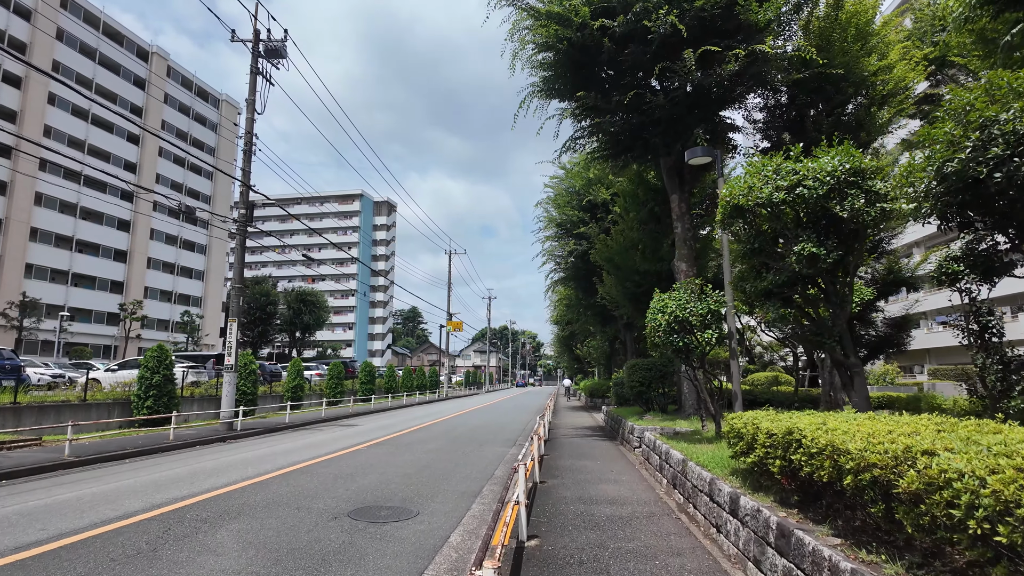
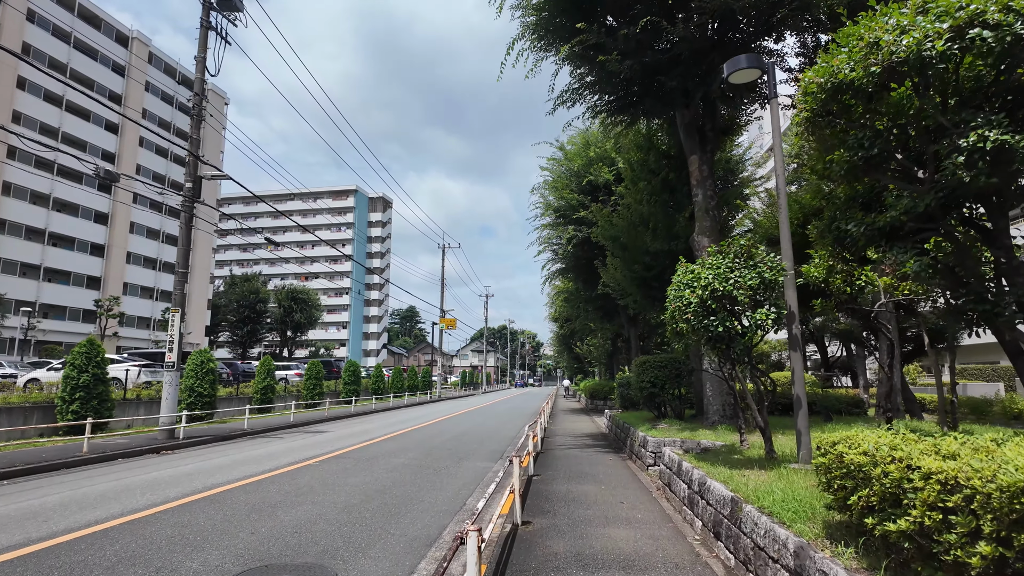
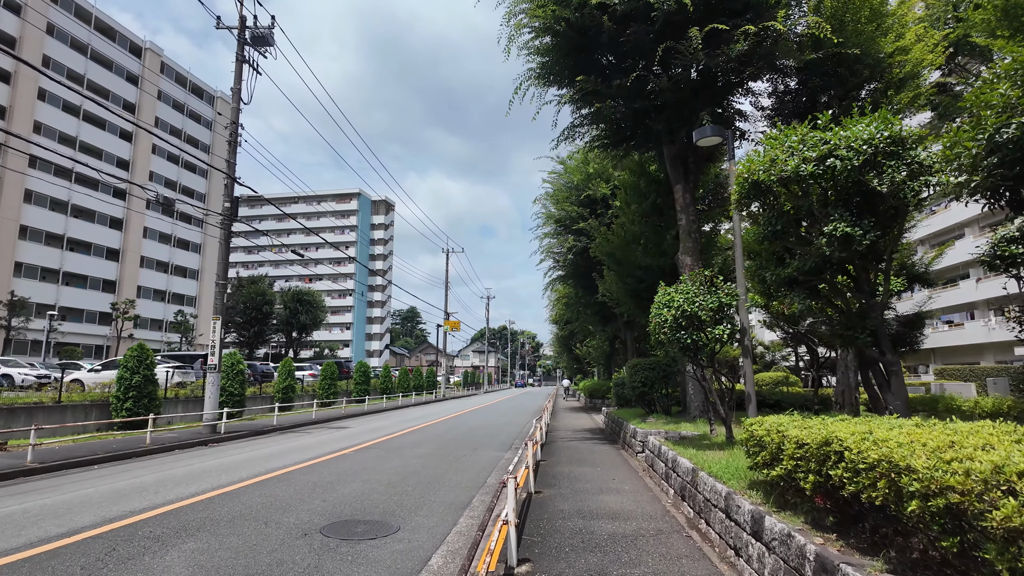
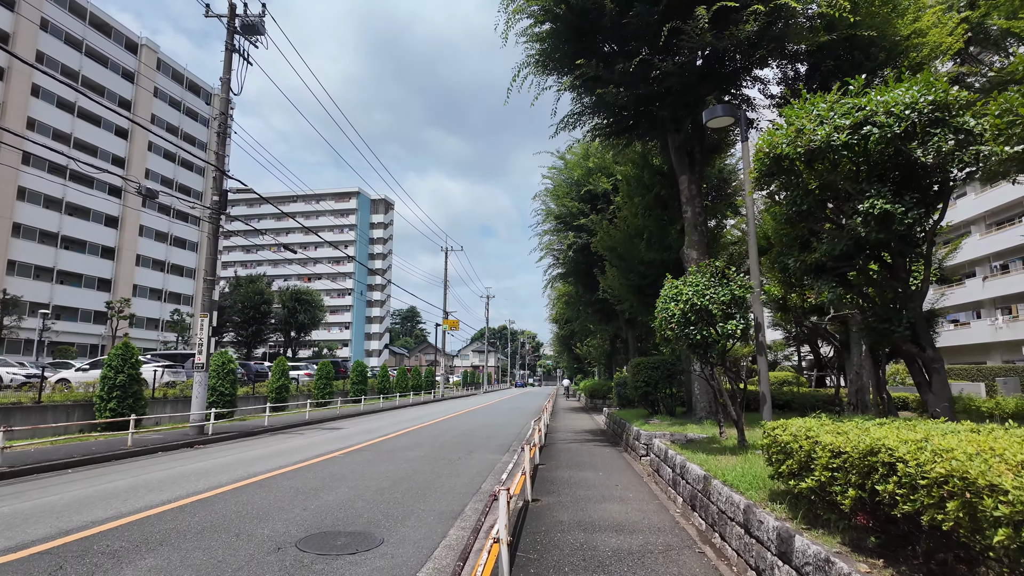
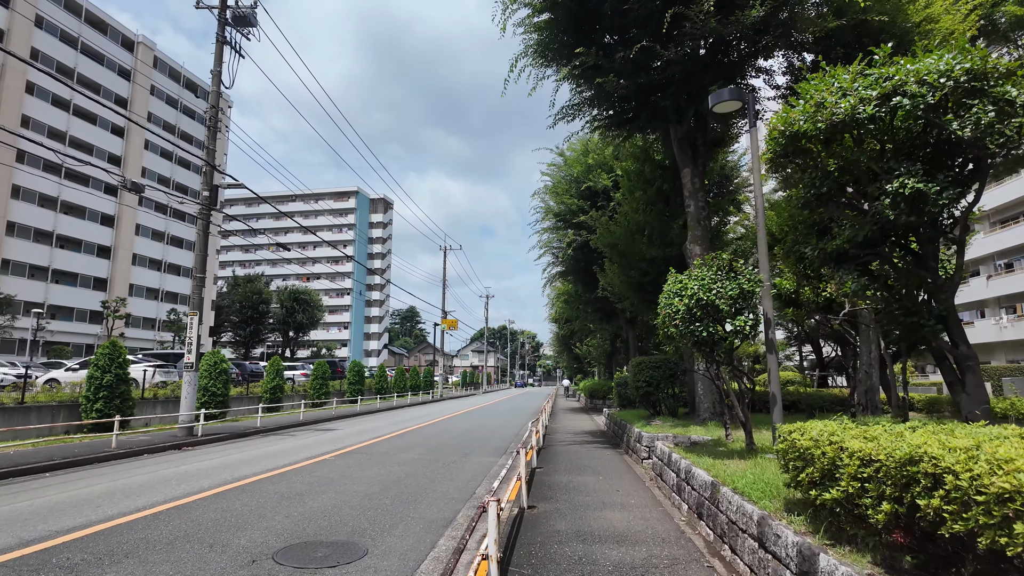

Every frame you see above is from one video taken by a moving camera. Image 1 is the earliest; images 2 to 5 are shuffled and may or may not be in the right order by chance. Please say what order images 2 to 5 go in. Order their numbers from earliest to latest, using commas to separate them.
3, 4, 5, 2
